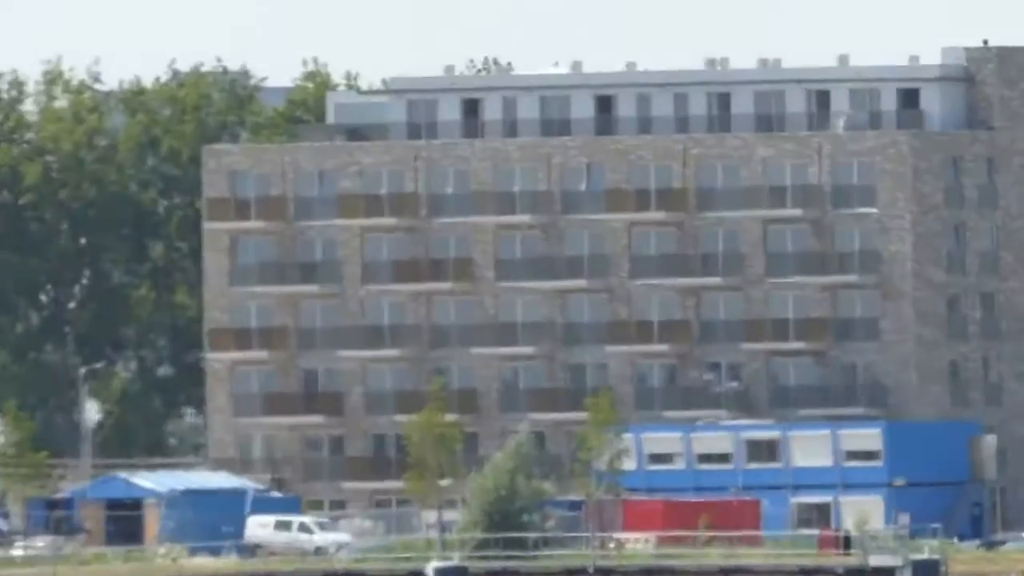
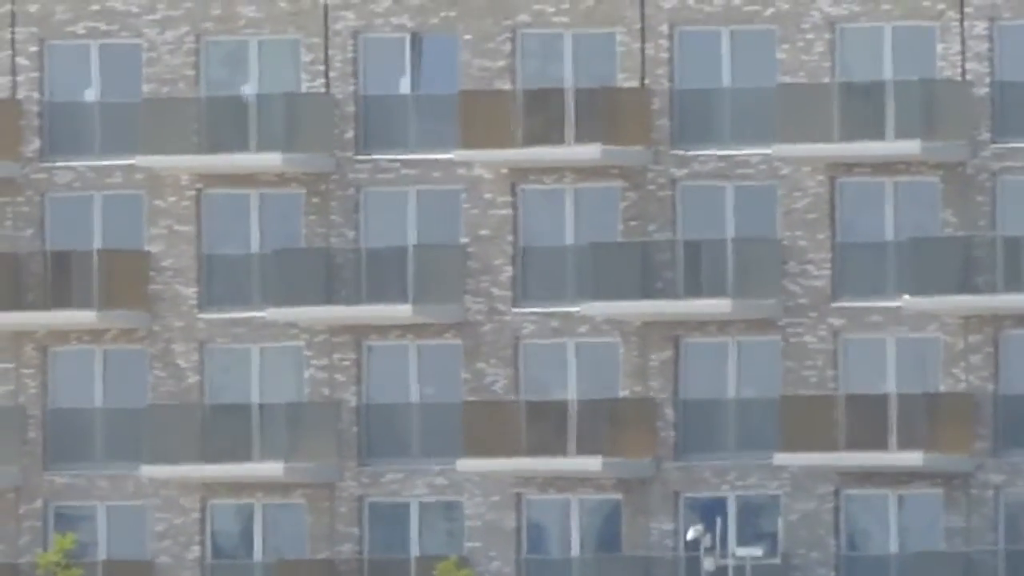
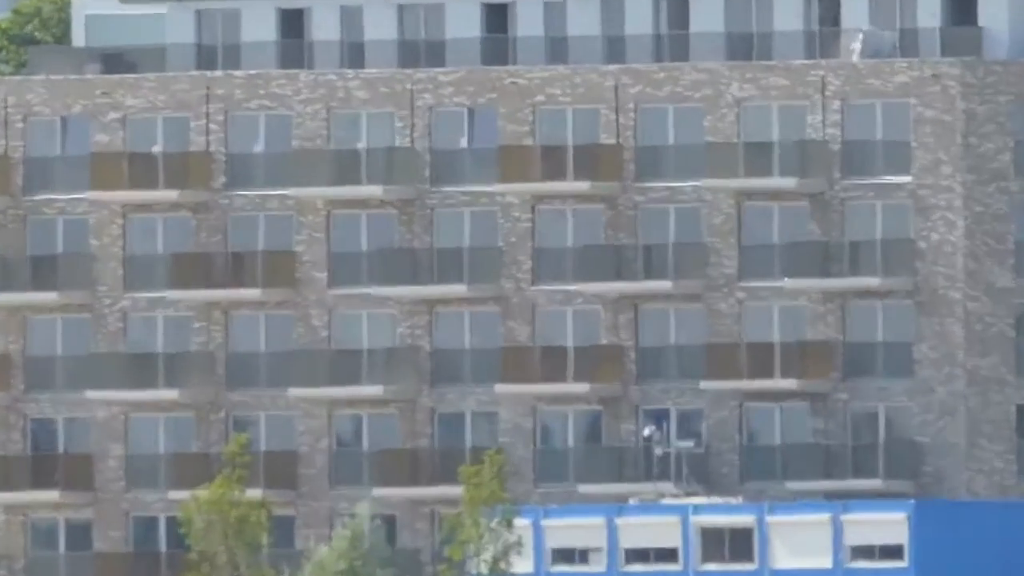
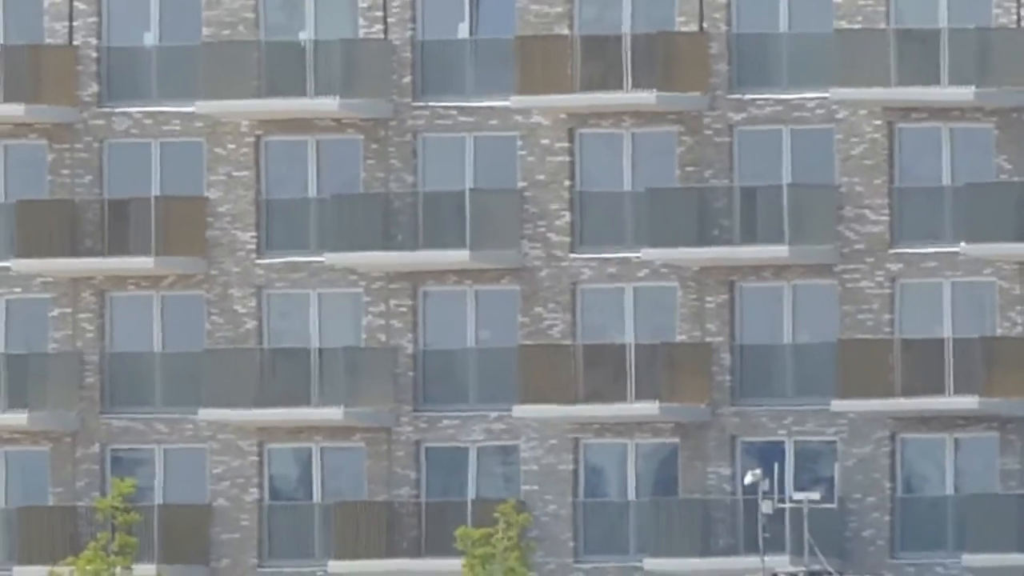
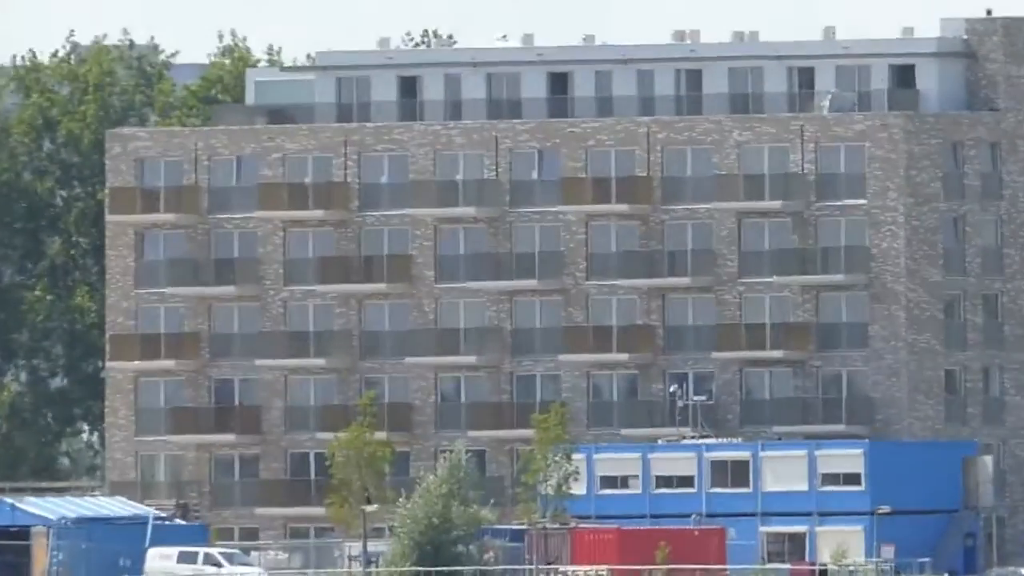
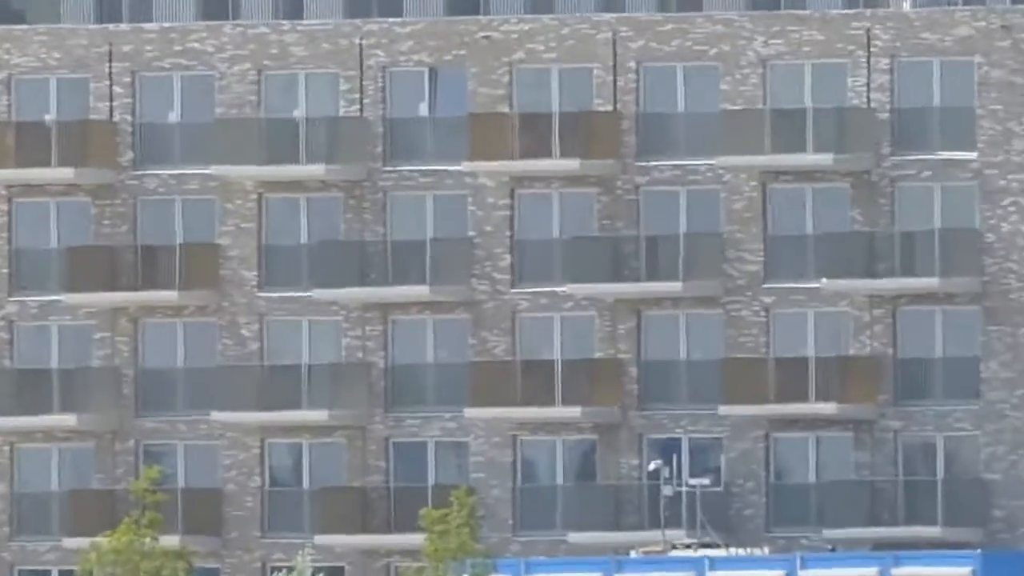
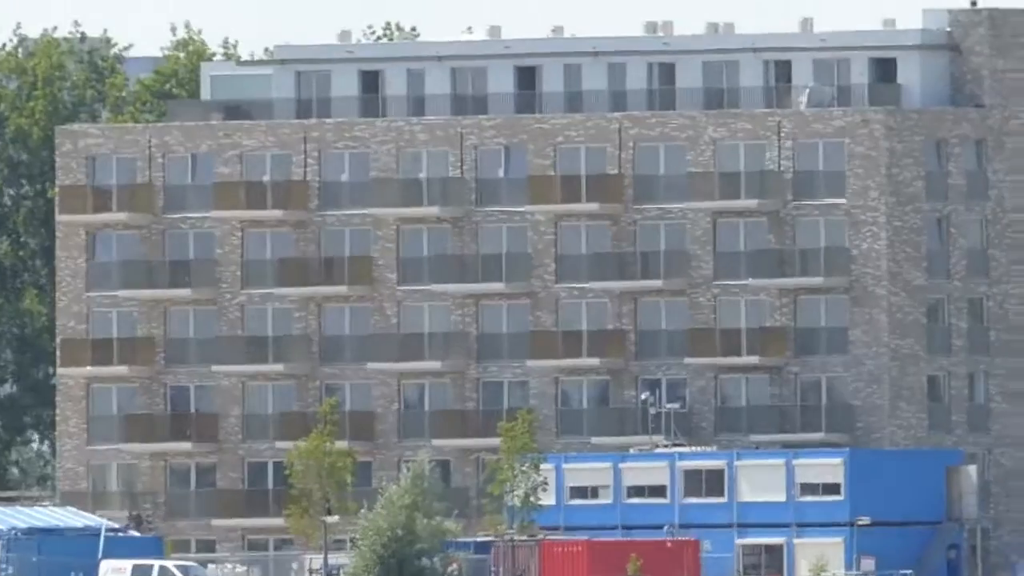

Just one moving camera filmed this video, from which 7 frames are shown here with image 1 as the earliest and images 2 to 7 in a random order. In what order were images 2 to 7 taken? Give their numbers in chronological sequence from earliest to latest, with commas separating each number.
5, 7, 3, 6, 2, 4
